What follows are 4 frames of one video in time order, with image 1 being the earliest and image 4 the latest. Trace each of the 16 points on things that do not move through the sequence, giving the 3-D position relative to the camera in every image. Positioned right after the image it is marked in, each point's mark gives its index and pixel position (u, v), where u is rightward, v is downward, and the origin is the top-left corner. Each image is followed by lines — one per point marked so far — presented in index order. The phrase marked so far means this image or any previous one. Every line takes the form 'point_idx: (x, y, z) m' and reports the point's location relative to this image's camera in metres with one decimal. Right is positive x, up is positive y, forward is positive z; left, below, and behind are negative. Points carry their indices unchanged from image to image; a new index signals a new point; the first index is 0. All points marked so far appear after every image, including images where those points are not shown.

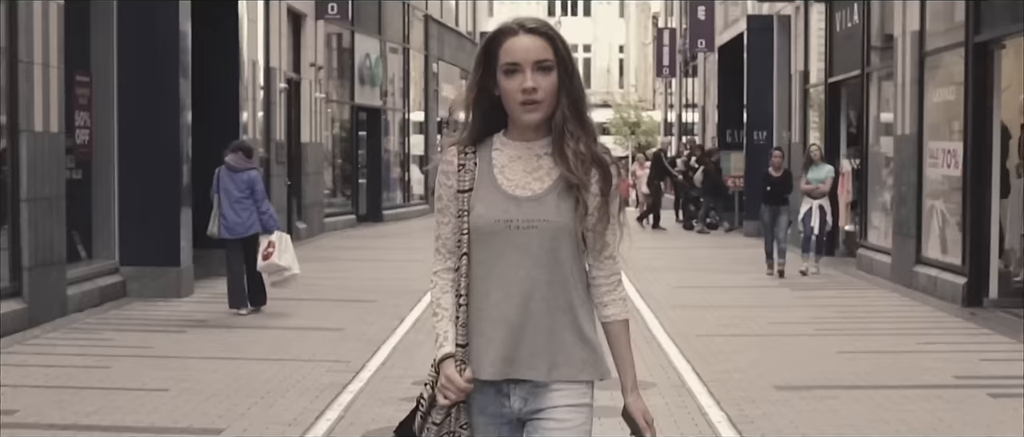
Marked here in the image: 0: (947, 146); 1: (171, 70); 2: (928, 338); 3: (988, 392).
0: (+4.6, +0.8, +14.1) m
1: (-3.5, +1.6, +13.9) m
2: (+3.4, -1.0, +11.0) m
3: (+3.0, -1.1, +8.4) m
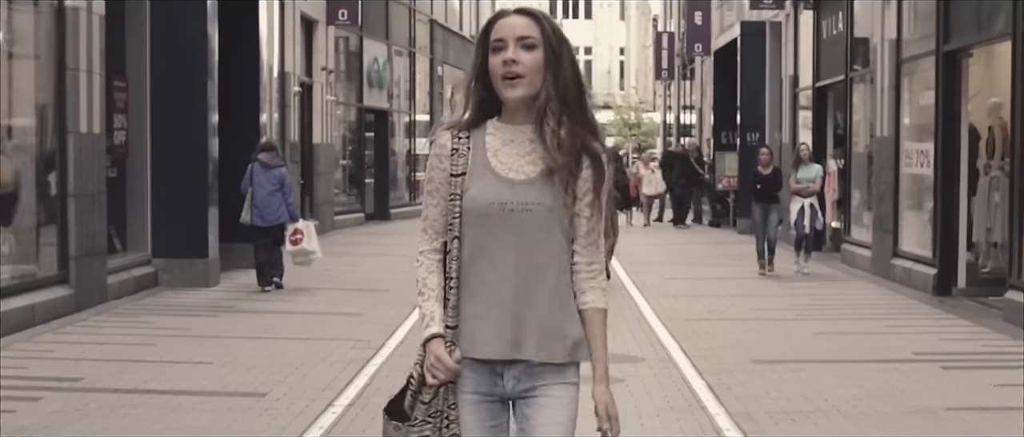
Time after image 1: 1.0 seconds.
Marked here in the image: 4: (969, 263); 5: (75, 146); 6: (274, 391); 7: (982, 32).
0: (+4.6, +0.8, +15.1) m
1: (-3.5, +1.7, +14.9) m
2: (+3.5, -0.9, +12.0) m
3: (+3.0, -1.0, +9.4) m
4: (+4.8, -0.5, +14.1) m
5: (-4.0, +0.7, +12.3) m
6: (-1.5, -1.1, +8.4) m
7: (+4.6, +1.8, +13.1) m
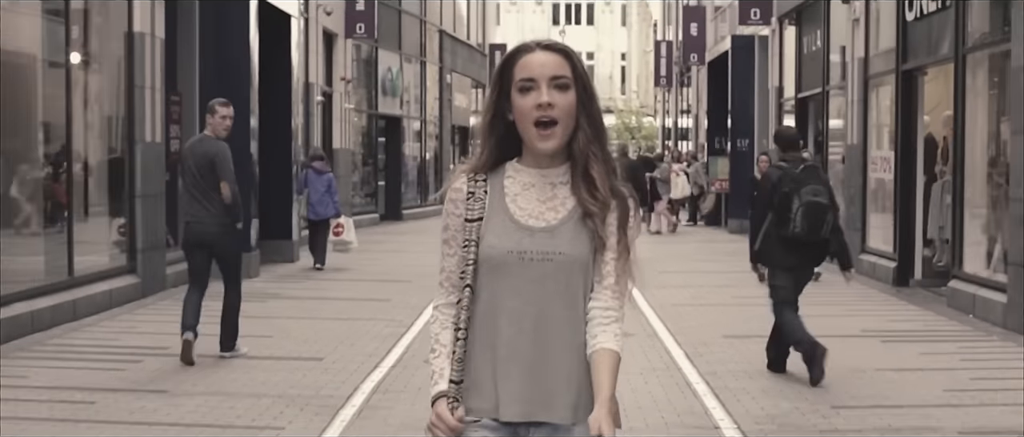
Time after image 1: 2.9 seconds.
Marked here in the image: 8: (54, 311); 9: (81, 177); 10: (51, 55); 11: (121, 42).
0: (+4.7, +0.8, +17.0) m
1: (-3.4, +1.7, +16.7) m
2: (+3.6, -0.9, +13.8) m
3: (+3.1, -1.0, +11.3) m
4: (+4.9, -0.5, +15.9) m
5: (-3.9, +0.7, +14.1) m
6: (-1.4, -1.1, +10.2) m
7: (+4.7, +1.8, +14.9) m
8: (-4.0, -0.8, +11.6) m
9: (-4.2, +0.4, +12.9) m
10: (-4.2, +1.5, +12.1) m
11: (-4.1, +1.8, +14.0) m
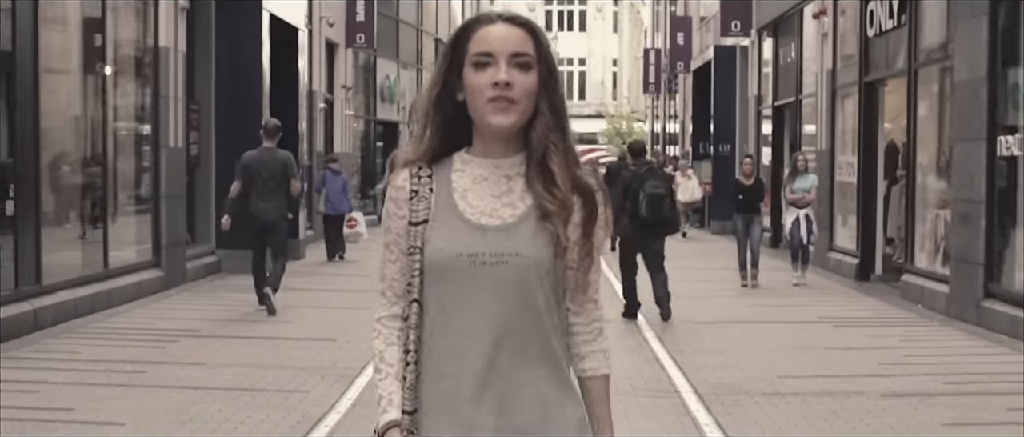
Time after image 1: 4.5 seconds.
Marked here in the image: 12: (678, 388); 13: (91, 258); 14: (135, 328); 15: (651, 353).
0: (+4.6, +0.8, +18.3) m
1: (-3.5, +1.7, +18.1) m
2: (+3.5, -0.9, +15.2) m
3: (+3.1, -1.0, +12.6) m
4: (+4.8, -0.5, +17.3) m
5: (-4.0, +0.7, +15.4) m
6: (-1.5, -1.0, +11.5) m
7: (+4.6, +1.8, +16.3) m
8: (-4.1, -0.8, +12.9) m
9: (-4.2, +0.4, +14.2) m
10: (-4.3, +1.6, +13.4) m
11: (-4.2, +1.9, +15.3) m
12: (+1.1, -1.1, +8.9) m
13: (-4.3, -0.4, +13.5) m
14: (-3.4, -1.0, +11.9) m
15: (+1.1, -1.1, +10.7) m
